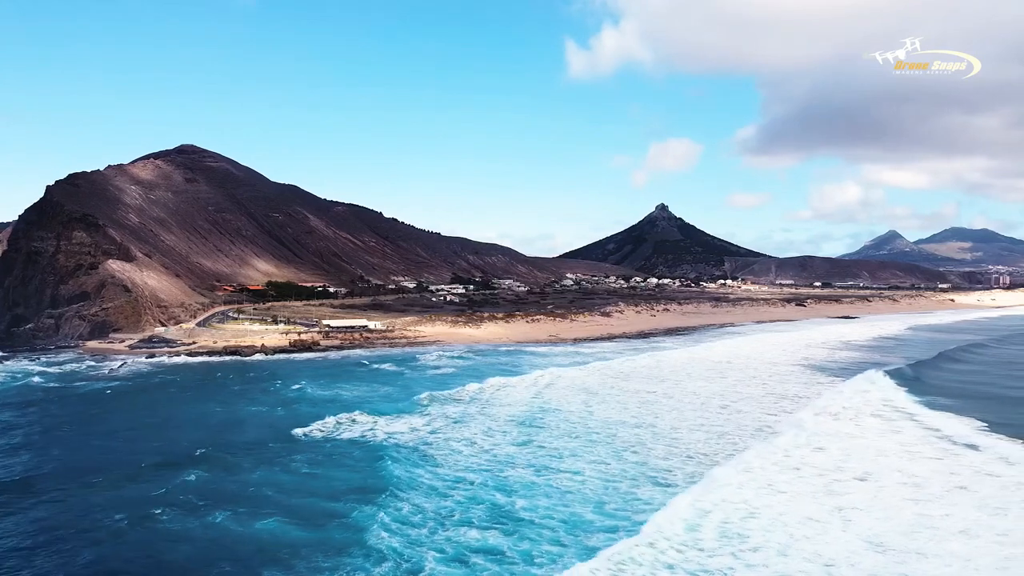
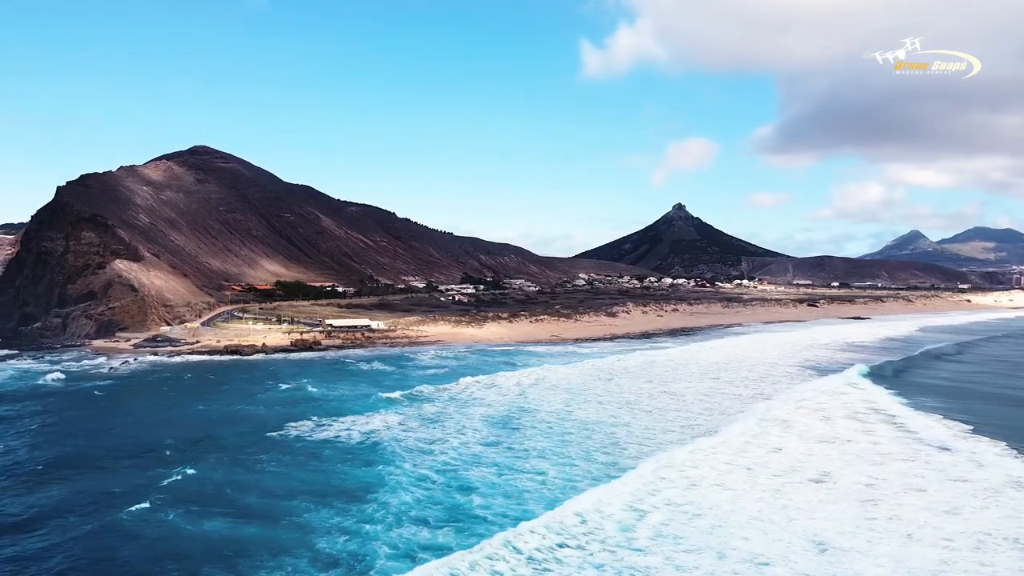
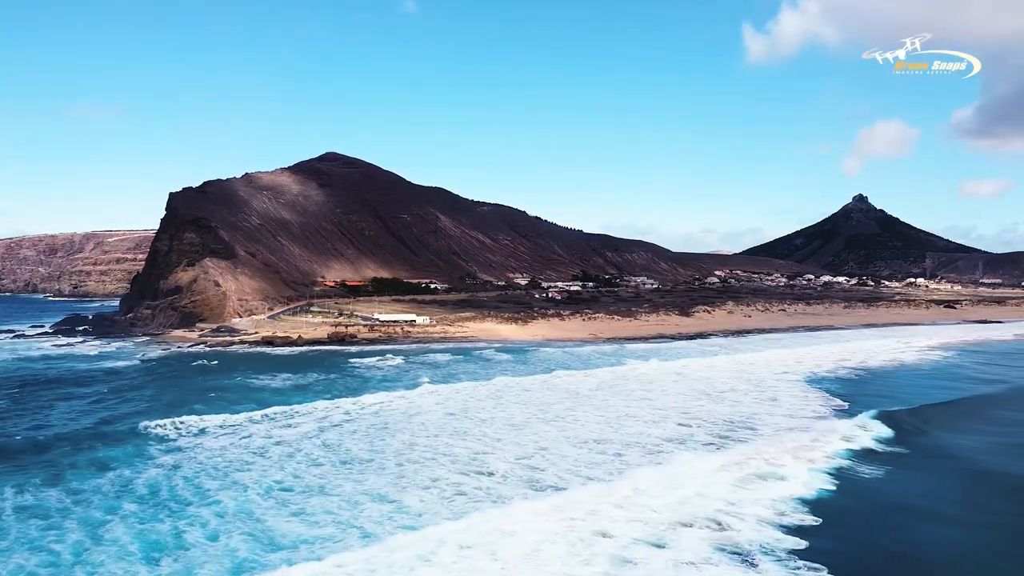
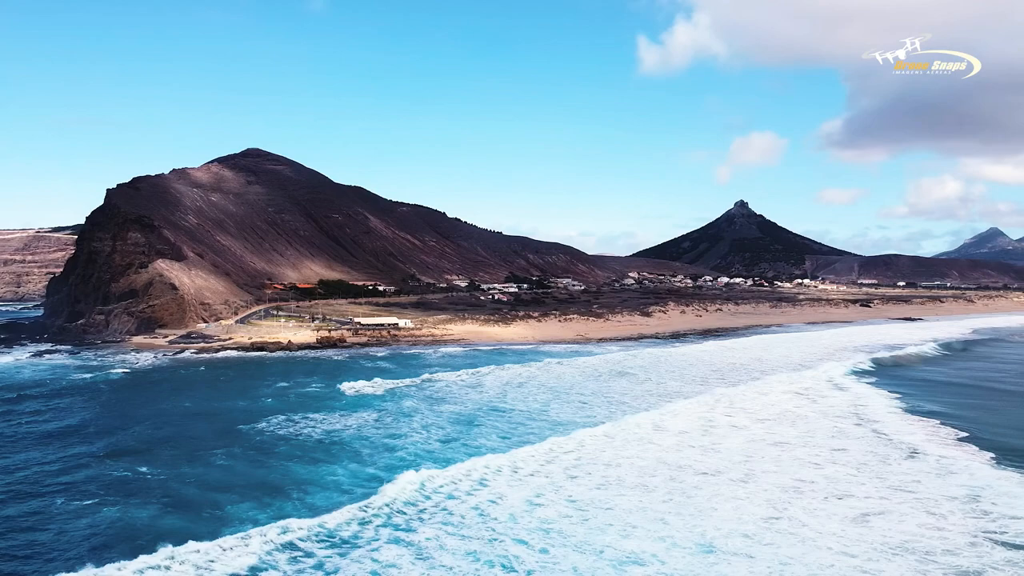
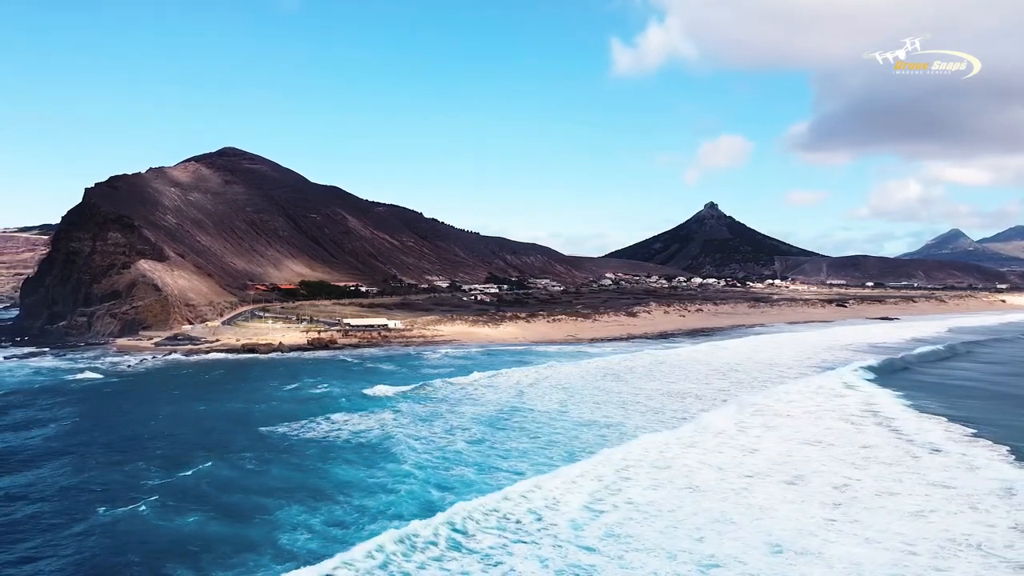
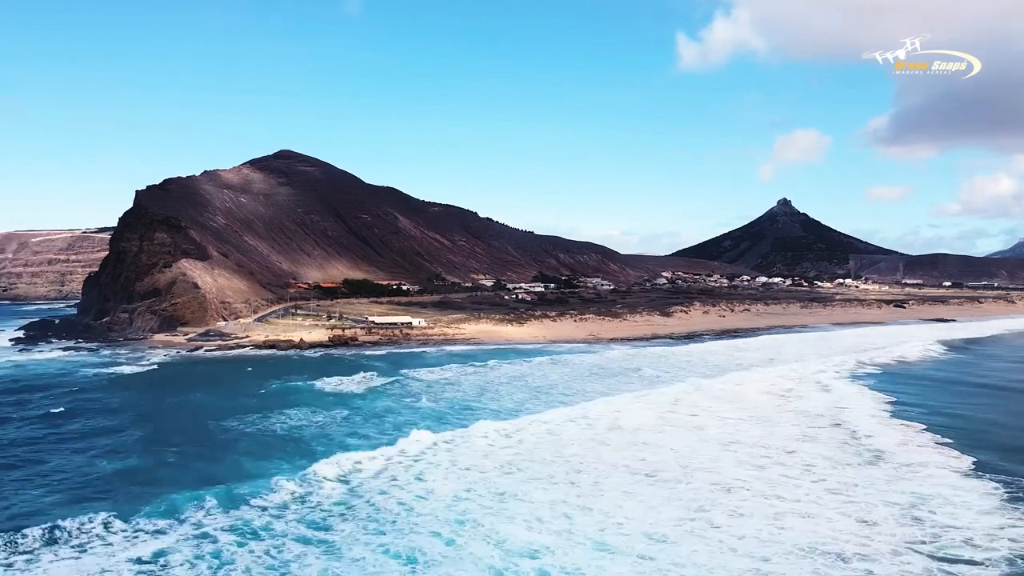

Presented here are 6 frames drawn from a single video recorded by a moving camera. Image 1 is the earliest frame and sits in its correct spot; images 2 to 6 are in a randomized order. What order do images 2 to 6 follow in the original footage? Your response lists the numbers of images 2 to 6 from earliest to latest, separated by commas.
2, 5, 4, 6, 3
